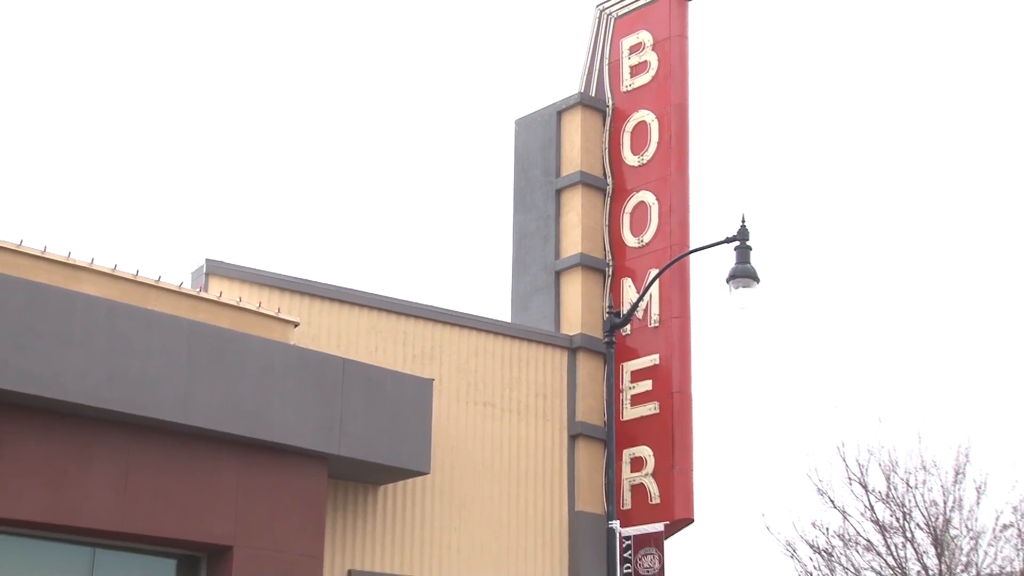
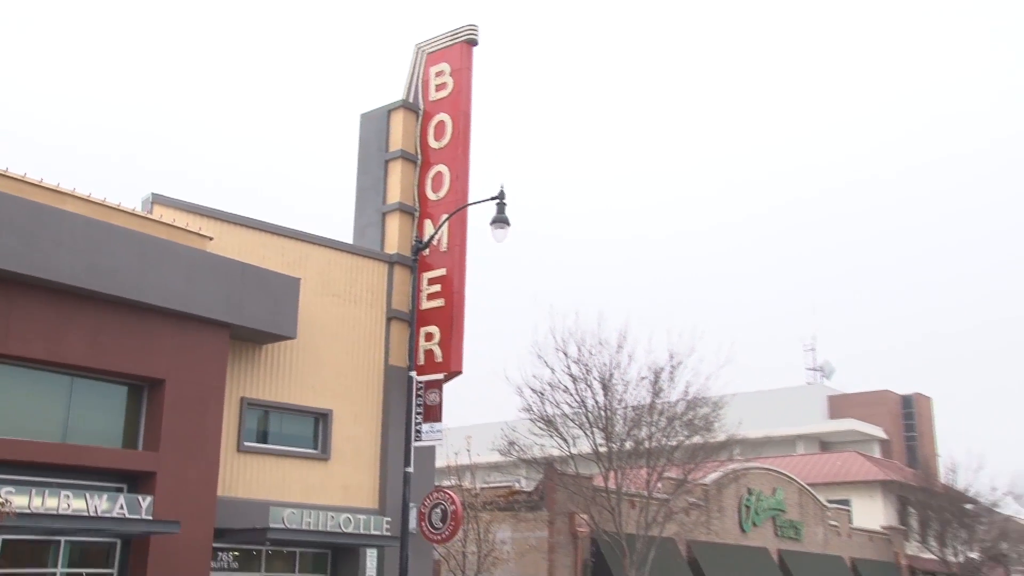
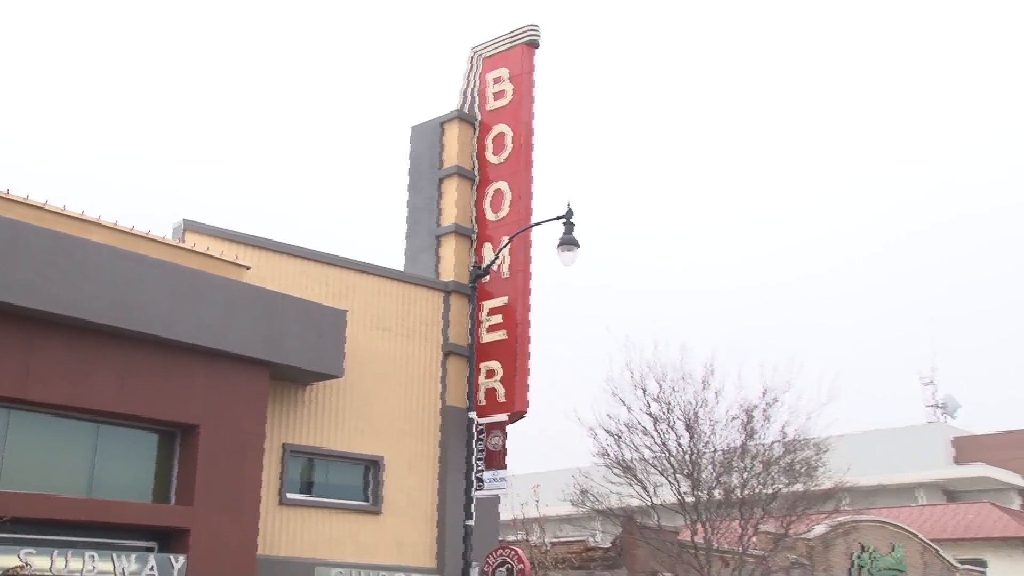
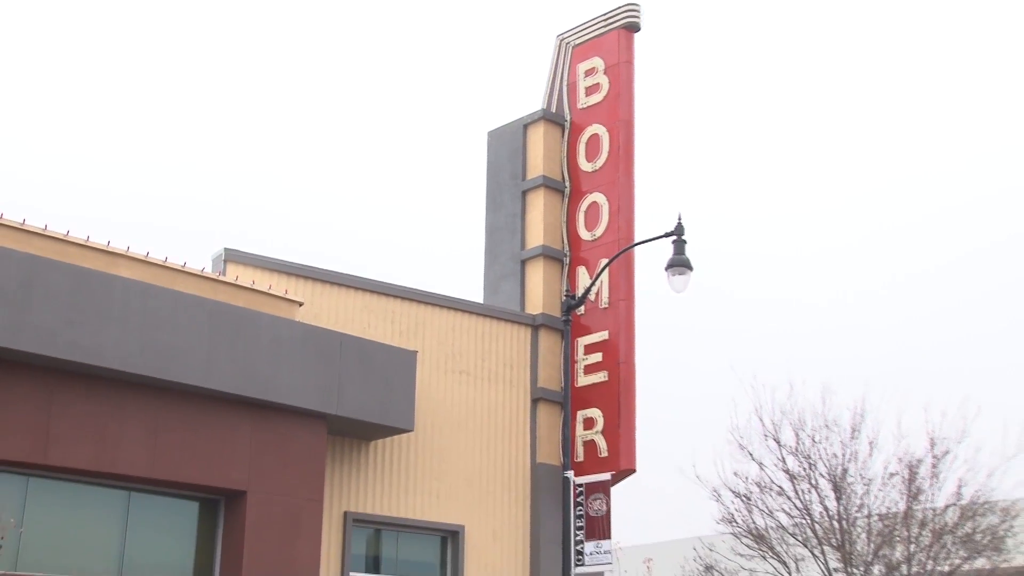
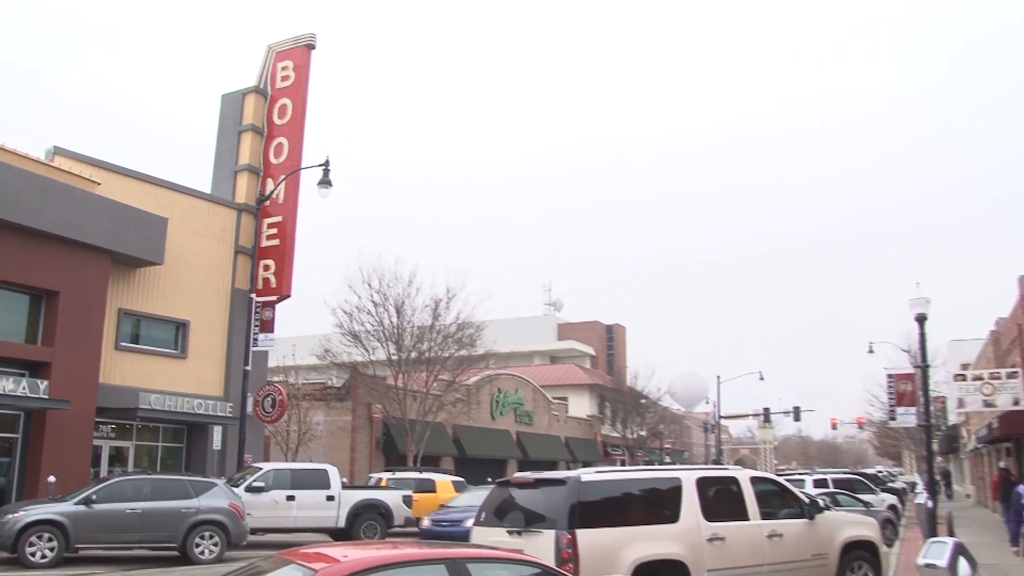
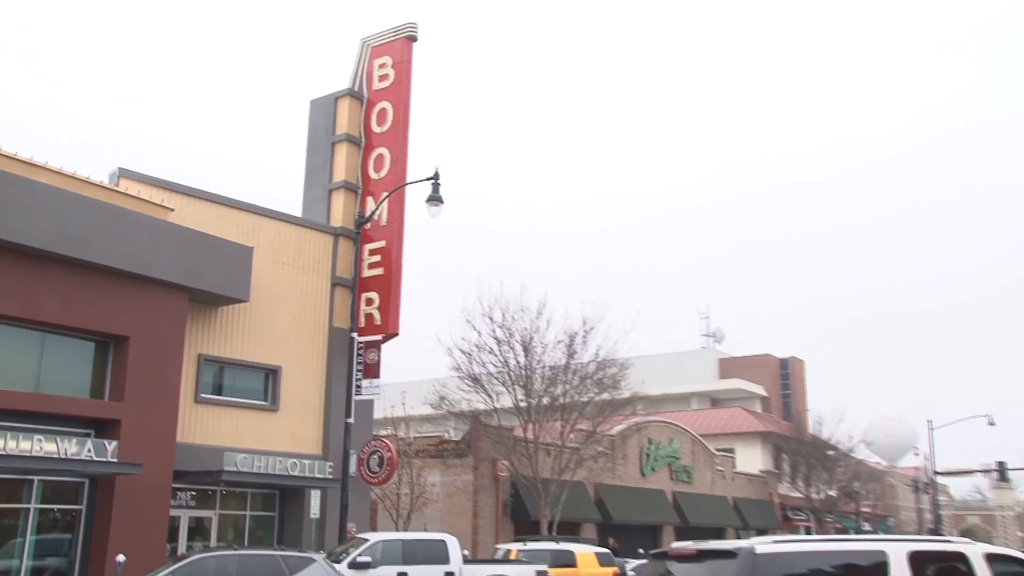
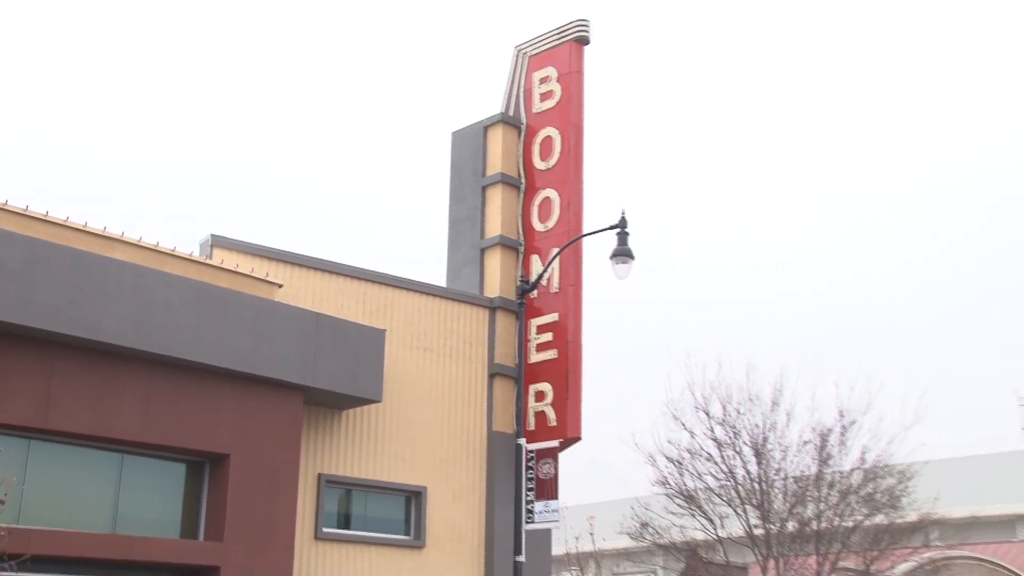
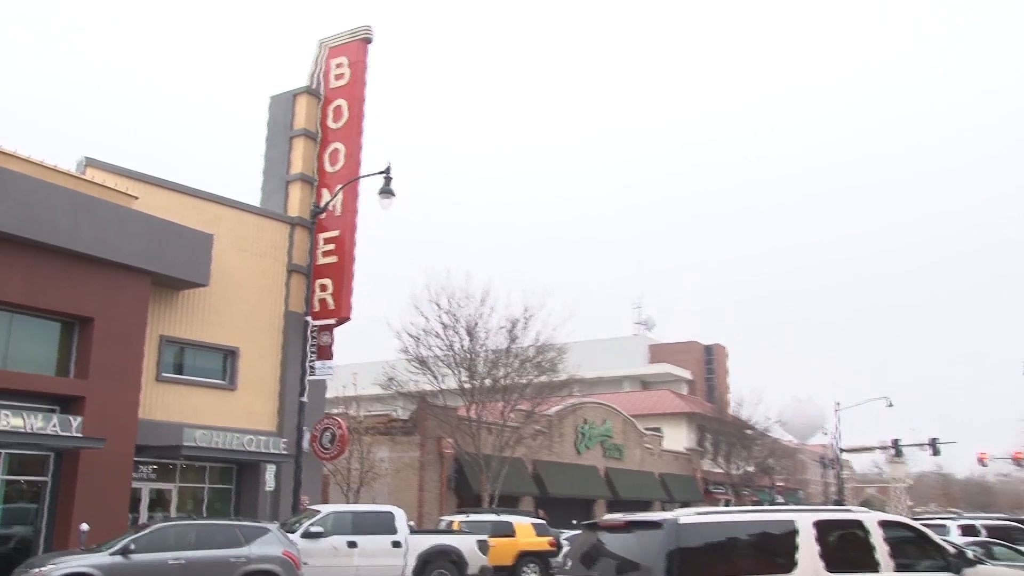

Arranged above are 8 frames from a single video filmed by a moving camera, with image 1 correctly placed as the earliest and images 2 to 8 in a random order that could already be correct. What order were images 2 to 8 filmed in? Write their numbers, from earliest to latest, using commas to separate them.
4, 7, 3, 2, 6, 8, 5
